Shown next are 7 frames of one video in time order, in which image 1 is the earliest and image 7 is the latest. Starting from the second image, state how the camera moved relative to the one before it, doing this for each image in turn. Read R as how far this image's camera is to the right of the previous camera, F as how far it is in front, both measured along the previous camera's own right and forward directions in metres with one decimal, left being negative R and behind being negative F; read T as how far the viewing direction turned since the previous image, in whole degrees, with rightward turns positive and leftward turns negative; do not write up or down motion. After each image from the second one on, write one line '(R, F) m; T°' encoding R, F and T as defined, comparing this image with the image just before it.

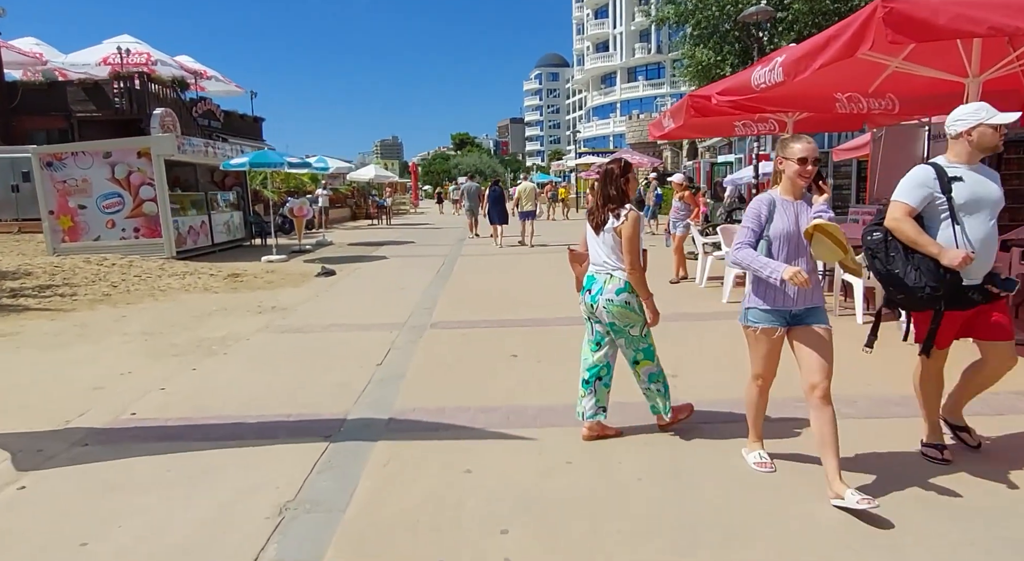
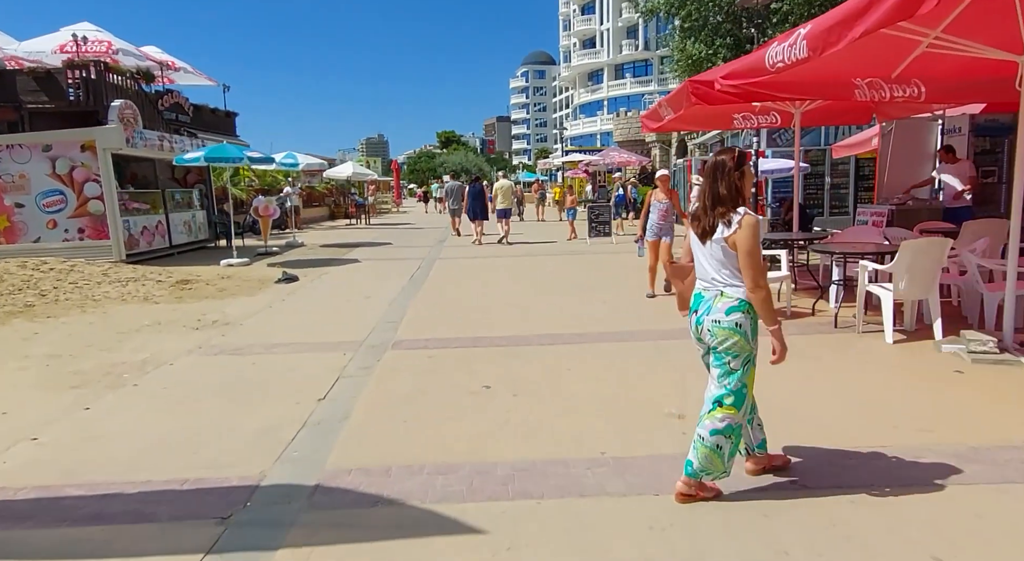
(+0.1, +1.0) m; +1°
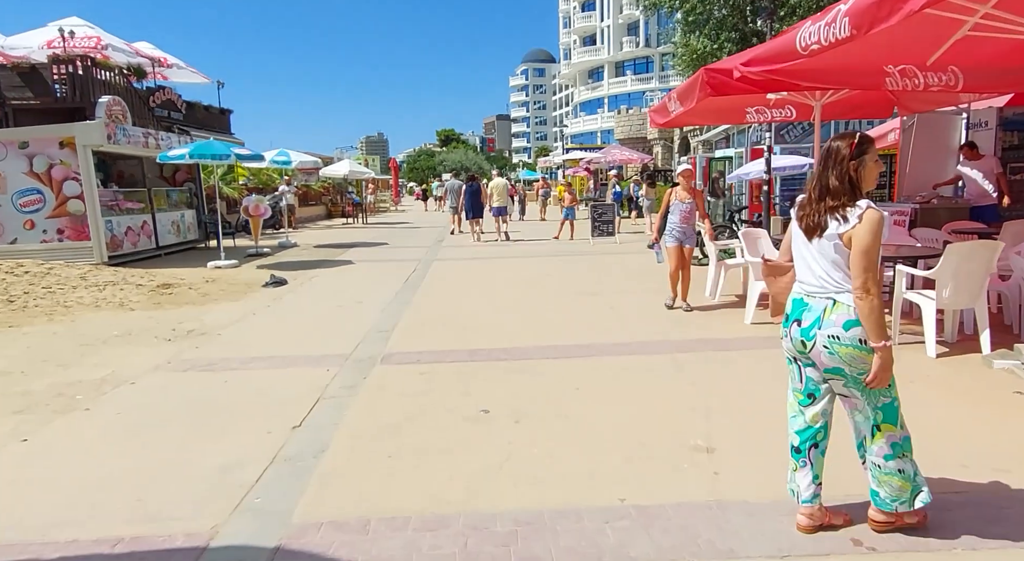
(0.0, +0.6) m; 0°
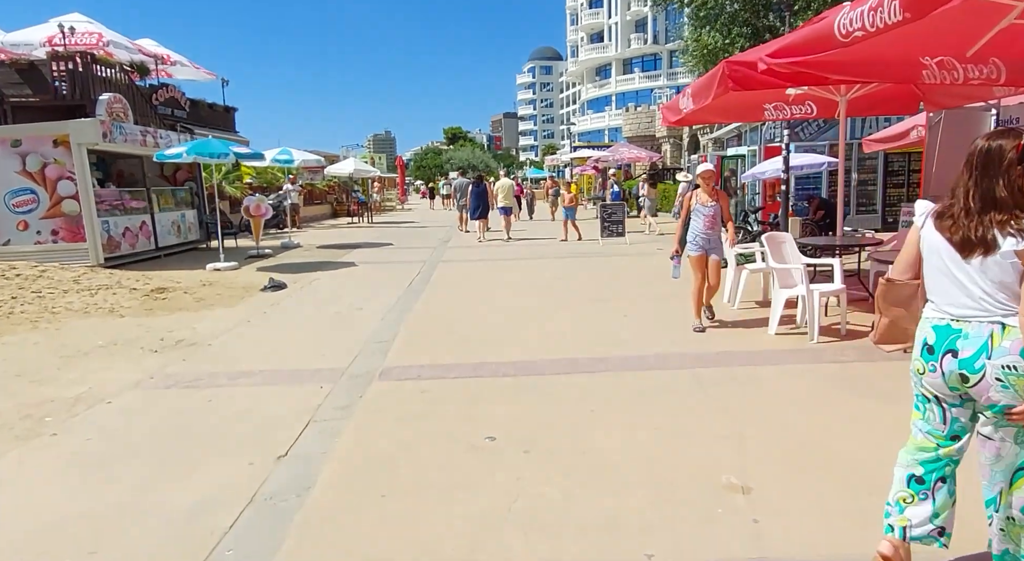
(0.0, +0.4) m; -1°
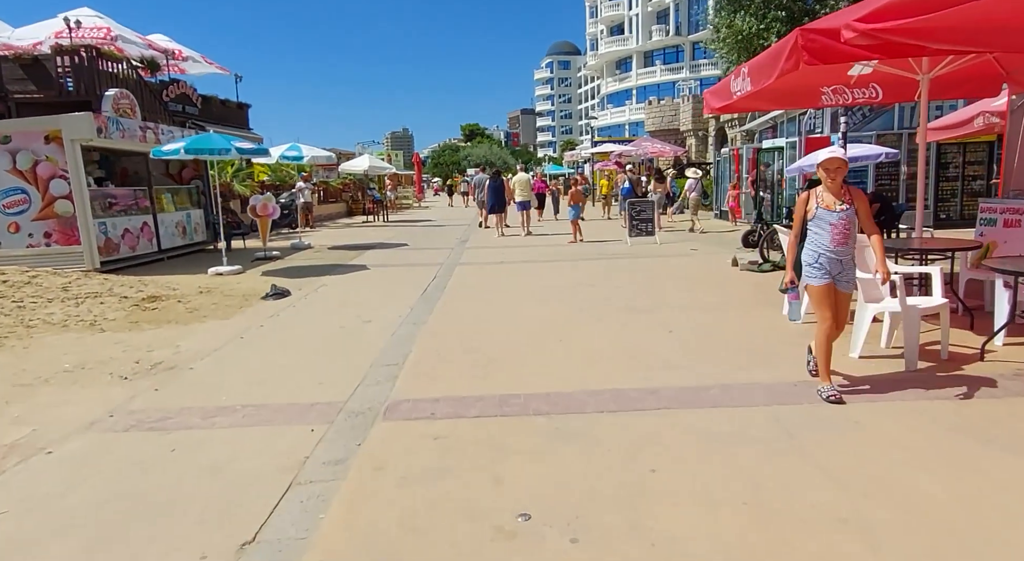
(-0.1, +1.0) m; -2°
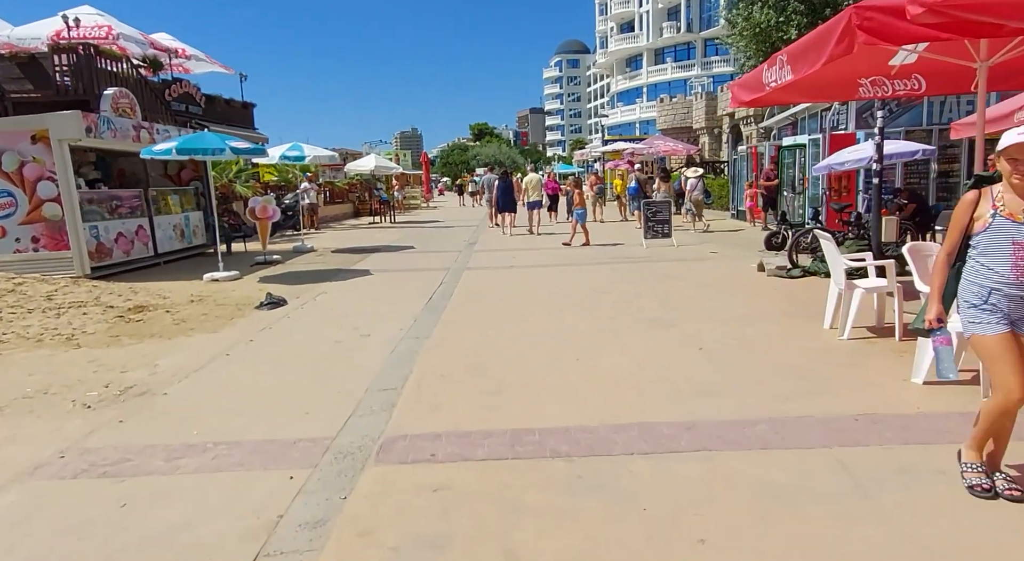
(0.0, +0.6) m; -1°
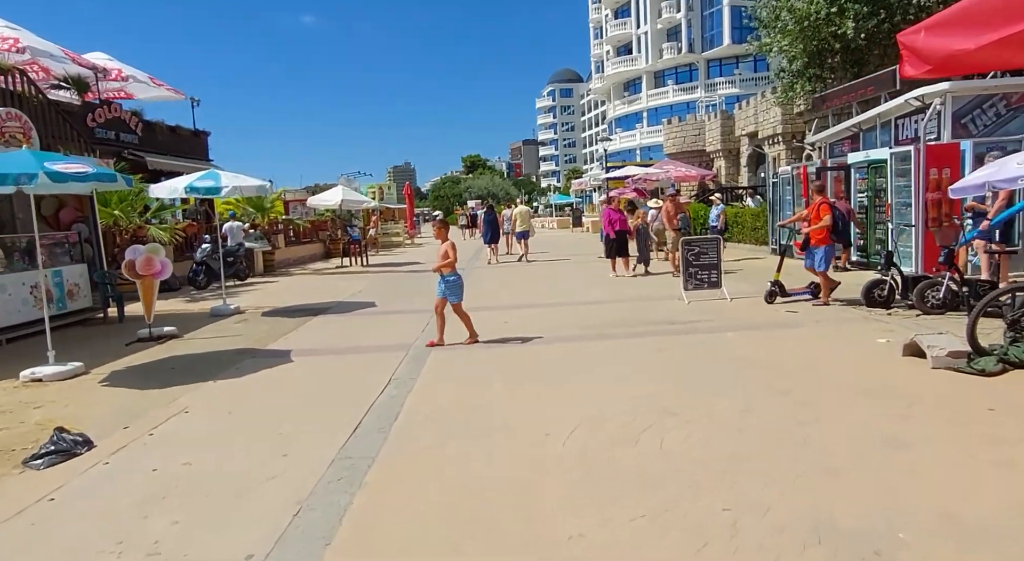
(+0.1, +4.0) m; 0°
